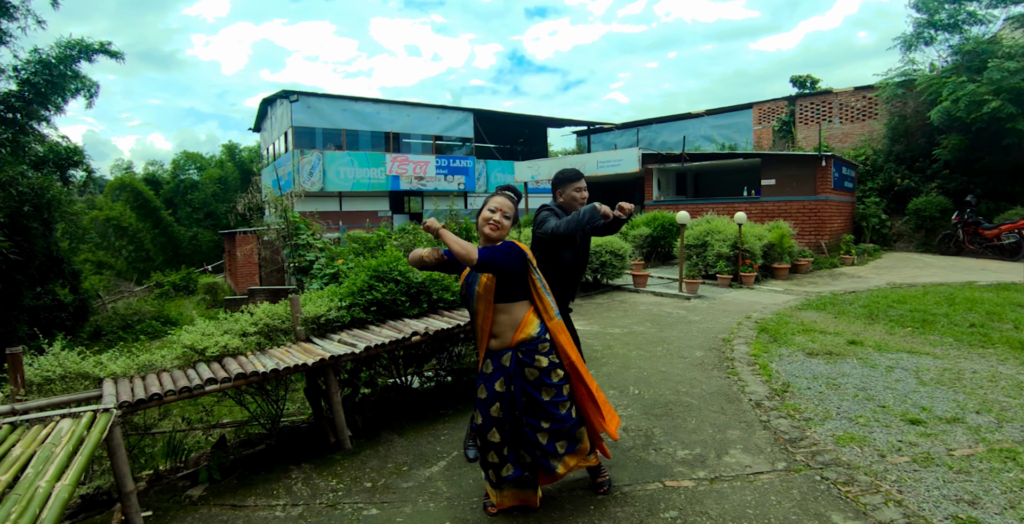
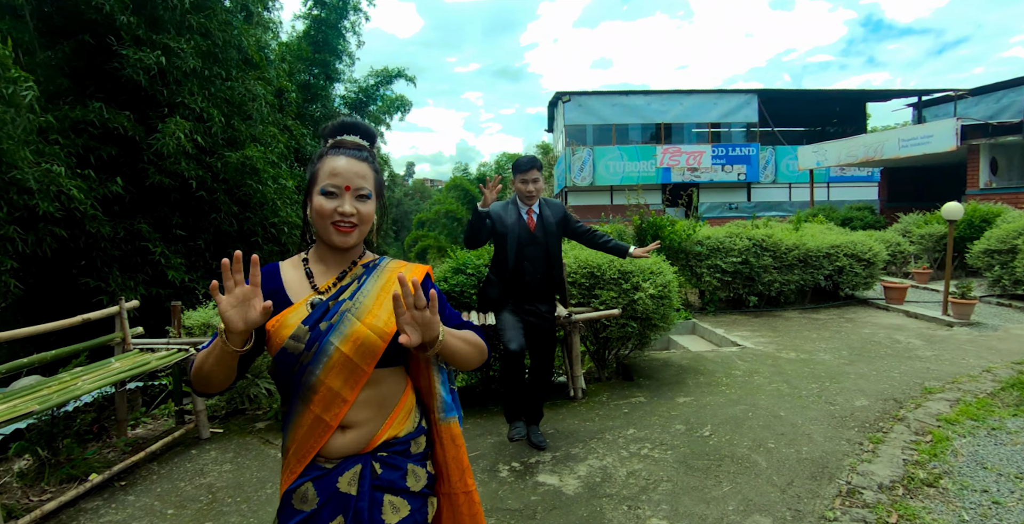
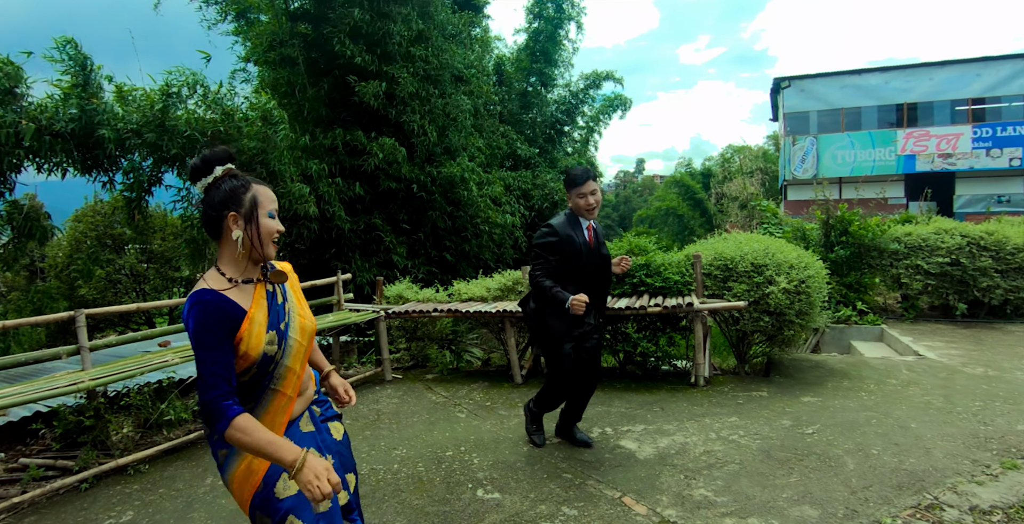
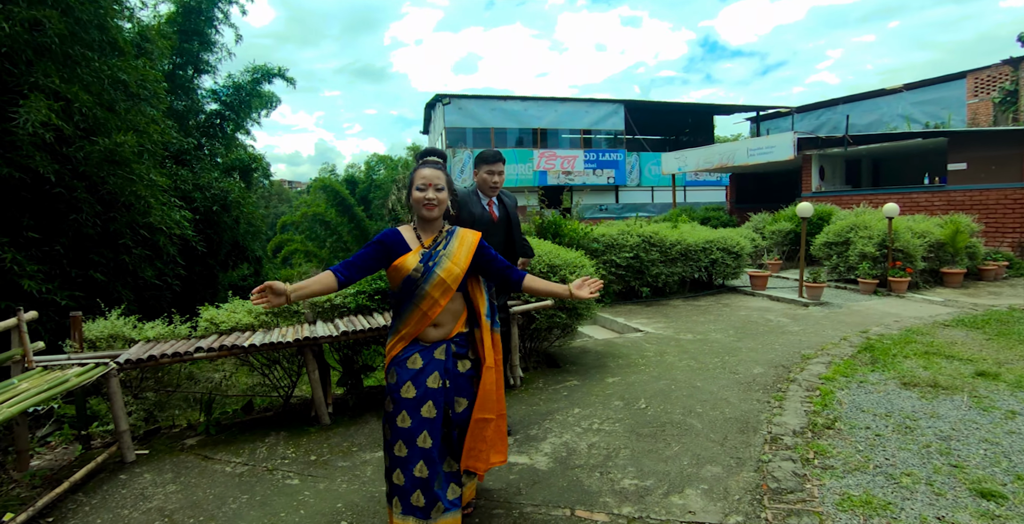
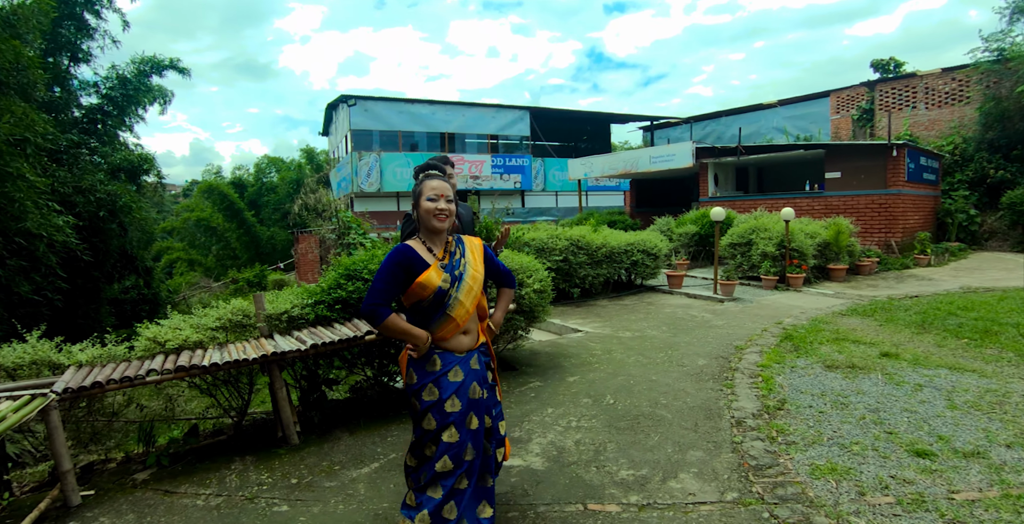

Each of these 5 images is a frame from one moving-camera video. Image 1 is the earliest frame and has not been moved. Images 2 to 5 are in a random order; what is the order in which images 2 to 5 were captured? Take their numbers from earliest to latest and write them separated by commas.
5, 4, 2, 3
